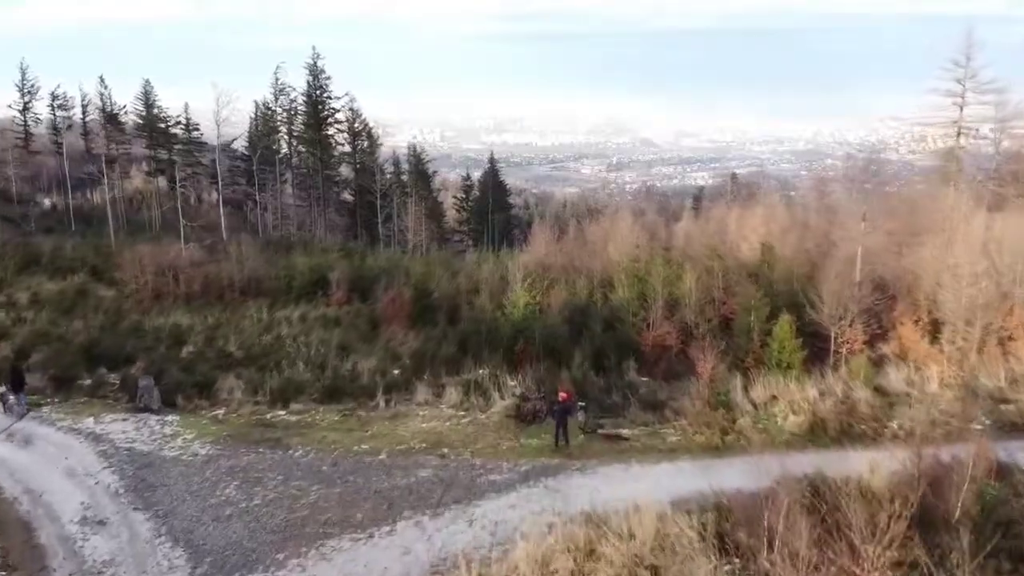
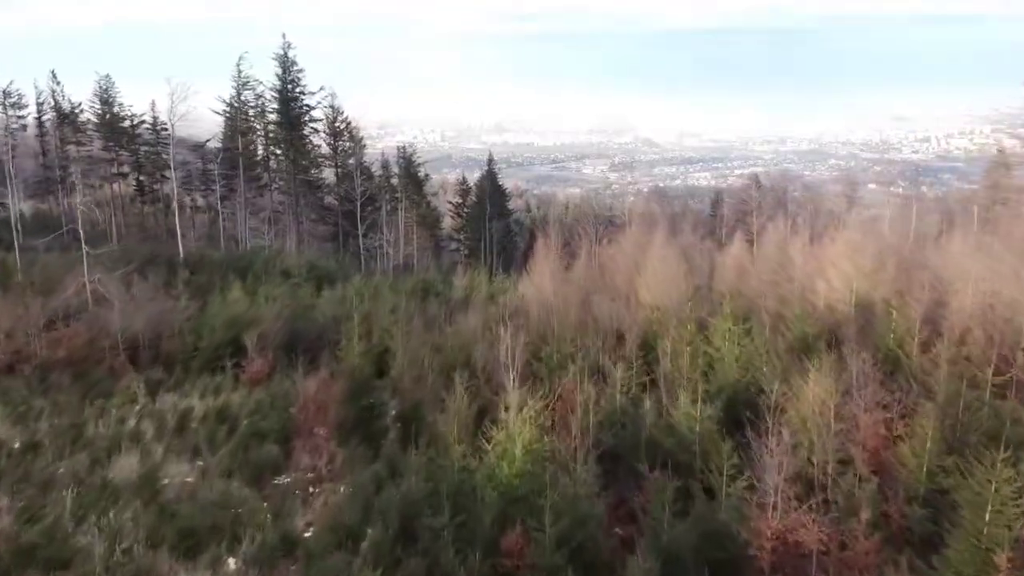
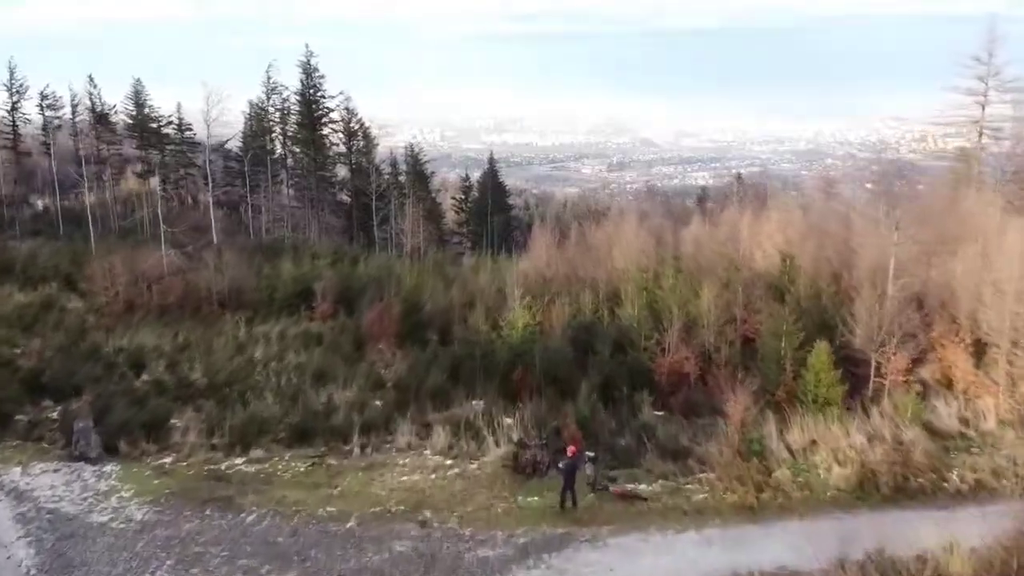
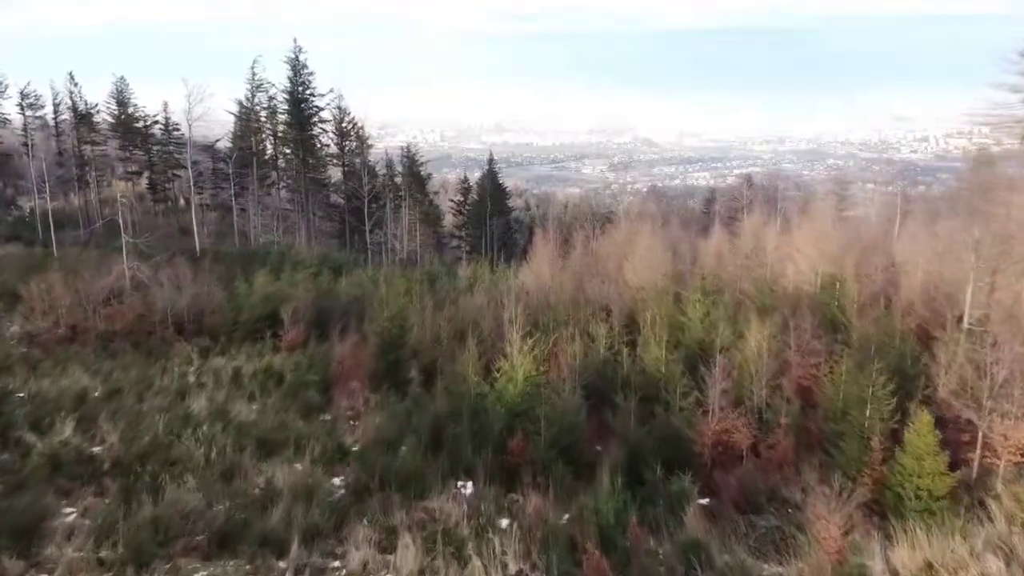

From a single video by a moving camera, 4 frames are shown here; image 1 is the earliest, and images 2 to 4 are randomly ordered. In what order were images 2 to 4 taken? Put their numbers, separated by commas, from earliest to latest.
3, 4, 2
